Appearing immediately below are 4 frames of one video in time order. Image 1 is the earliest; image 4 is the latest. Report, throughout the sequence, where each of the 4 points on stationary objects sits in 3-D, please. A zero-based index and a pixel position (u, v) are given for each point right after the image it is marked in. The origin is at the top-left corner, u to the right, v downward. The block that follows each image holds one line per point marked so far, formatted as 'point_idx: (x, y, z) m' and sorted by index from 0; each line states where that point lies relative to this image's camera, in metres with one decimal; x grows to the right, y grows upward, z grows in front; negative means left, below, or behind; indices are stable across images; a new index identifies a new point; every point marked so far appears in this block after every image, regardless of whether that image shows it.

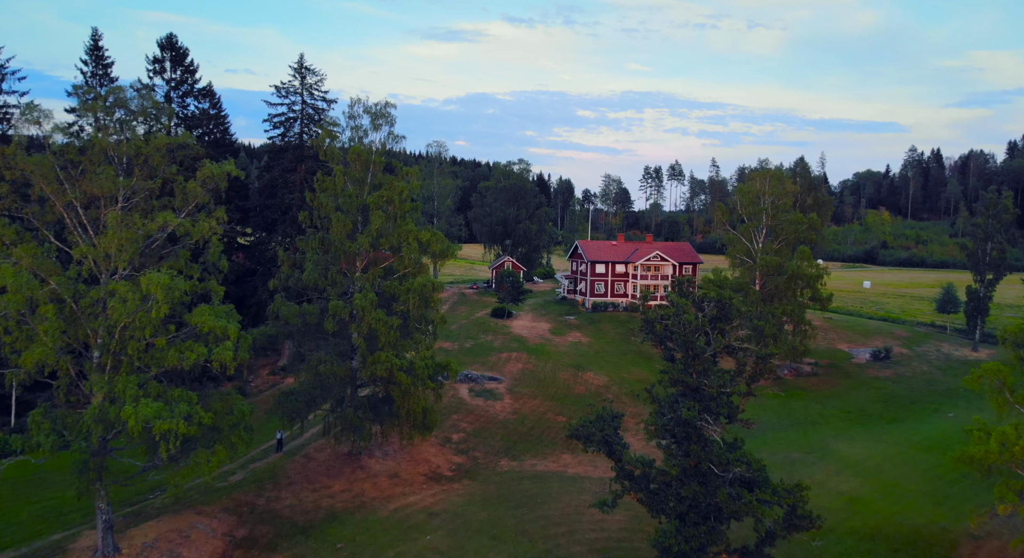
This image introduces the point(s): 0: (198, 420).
0: (-9.2, -4.1, +20.2) m
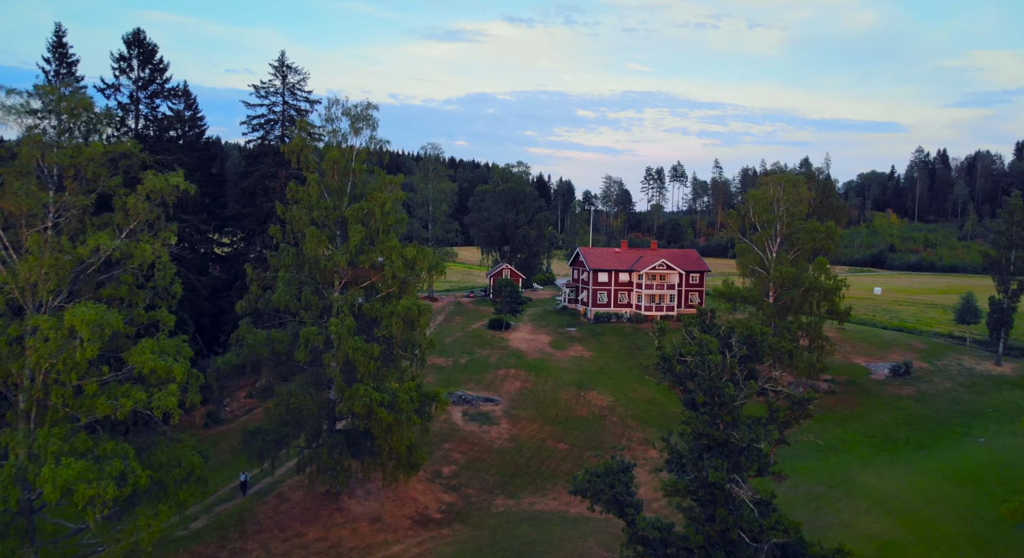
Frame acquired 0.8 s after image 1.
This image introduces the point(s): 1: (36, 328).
0: (-9.4, -4.9, +17.1) m
1: (-11.8, -1.2, +17.2) m
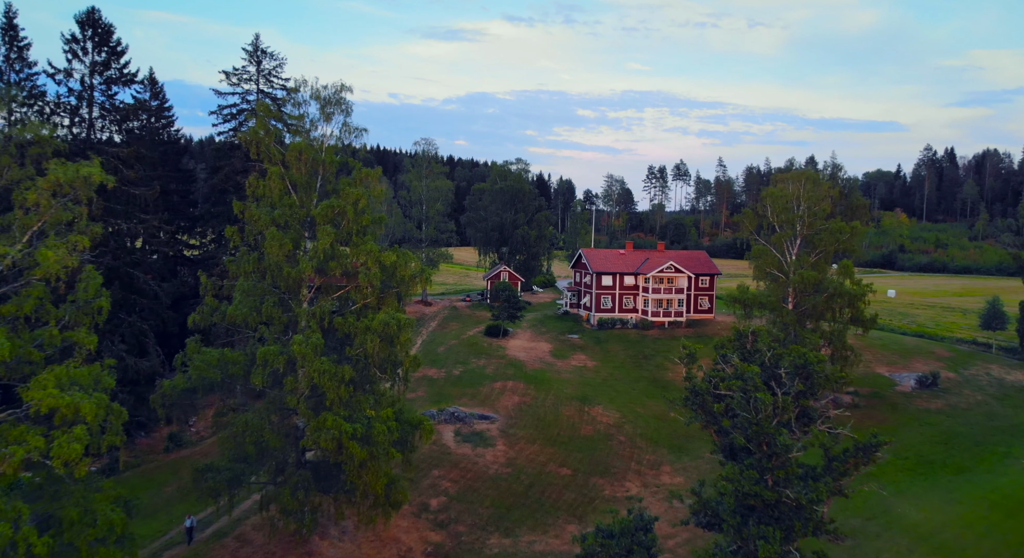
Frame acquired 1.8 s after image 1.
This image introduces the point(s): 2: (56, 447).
0: (-9.5, -5.2, +13.6) m
1: (-11.9, -1.5, +13.6) m
2: (-9.1, -3.3, +13.8) m
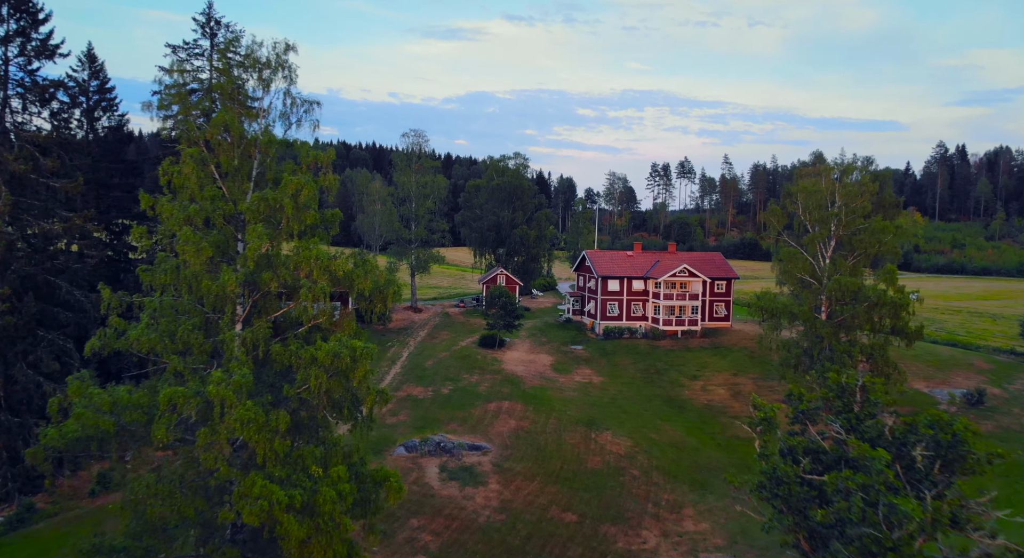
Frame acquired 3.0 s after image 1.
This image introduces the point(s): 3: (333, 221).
0: (-9.7, -5.6, +8.5) m
1: (-12.1, -1.9, +8.5) m
2: (-9.3, -3.7, +8.8) m
3: (-4.7, +1.6, +18.4) m
